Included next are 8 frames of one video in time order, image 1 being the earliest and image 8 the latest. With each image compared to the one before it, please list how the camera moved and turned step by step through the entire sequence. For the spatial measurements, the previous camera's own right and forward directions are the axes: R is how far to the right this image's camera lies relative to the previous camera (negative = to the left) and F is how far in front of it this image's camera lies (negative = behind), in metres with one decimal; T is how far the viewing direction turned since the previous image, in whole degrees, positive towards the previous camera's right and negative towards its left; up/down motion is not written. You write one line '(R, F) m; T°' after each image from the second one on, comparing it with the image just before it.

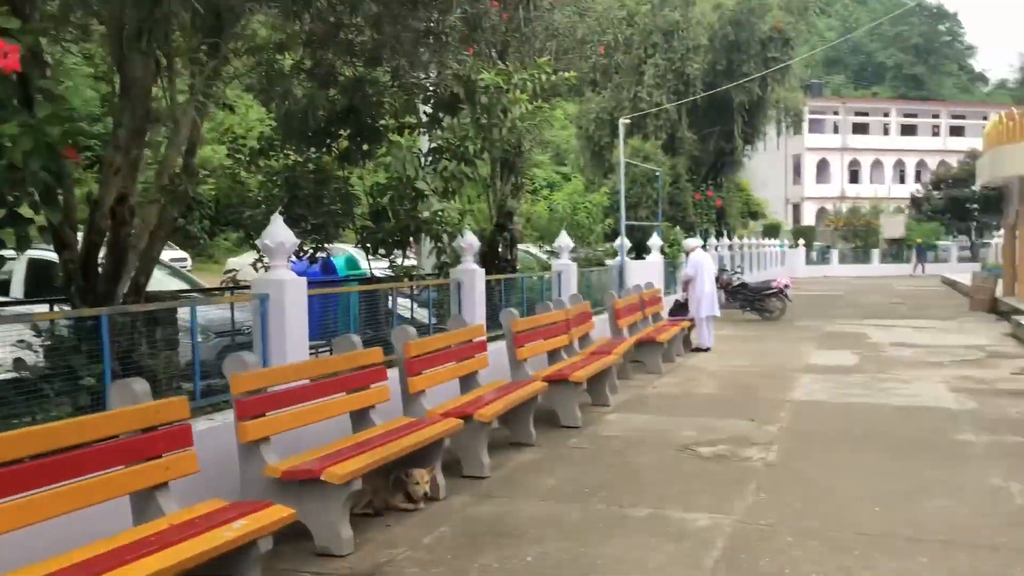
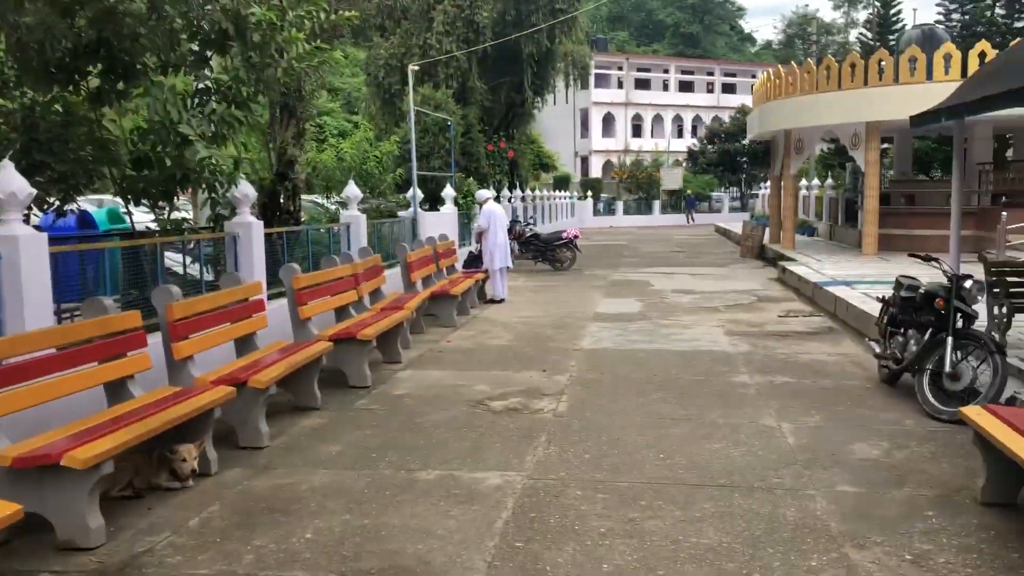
(+0.1, +0.3) m; +13°
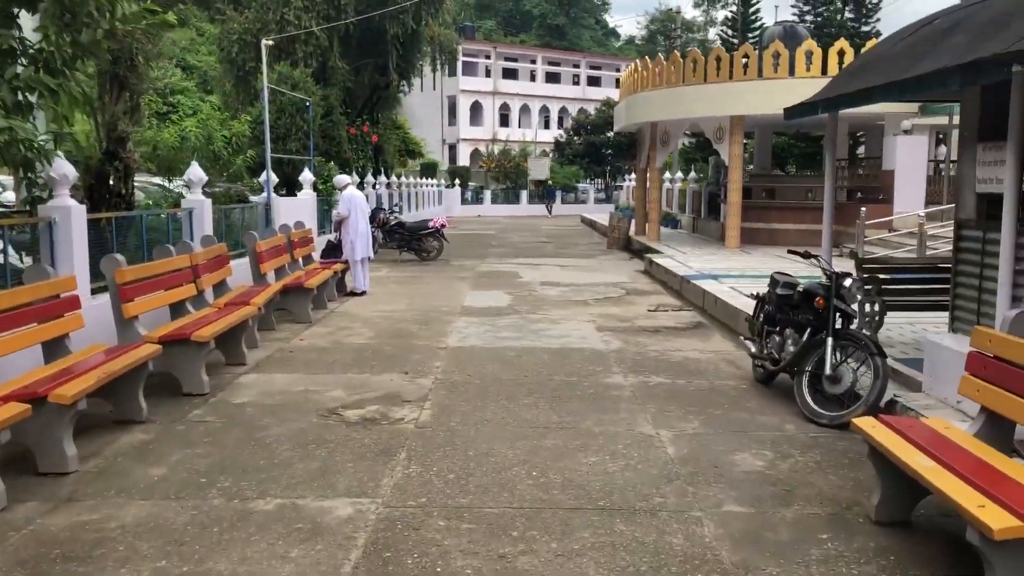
(+0.1, +0.6) m; +8°
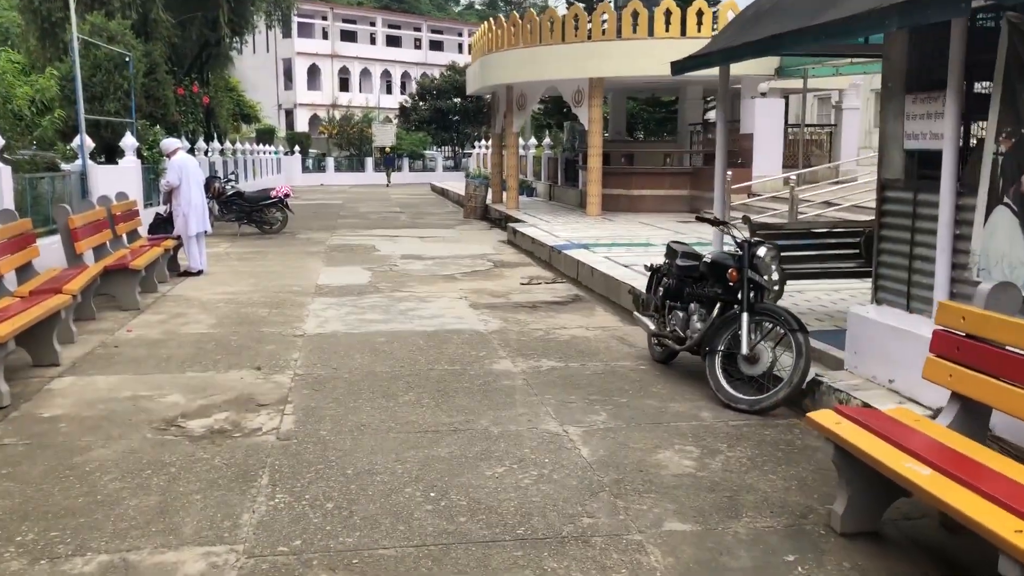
(-0.2, +0.8) m; +10°
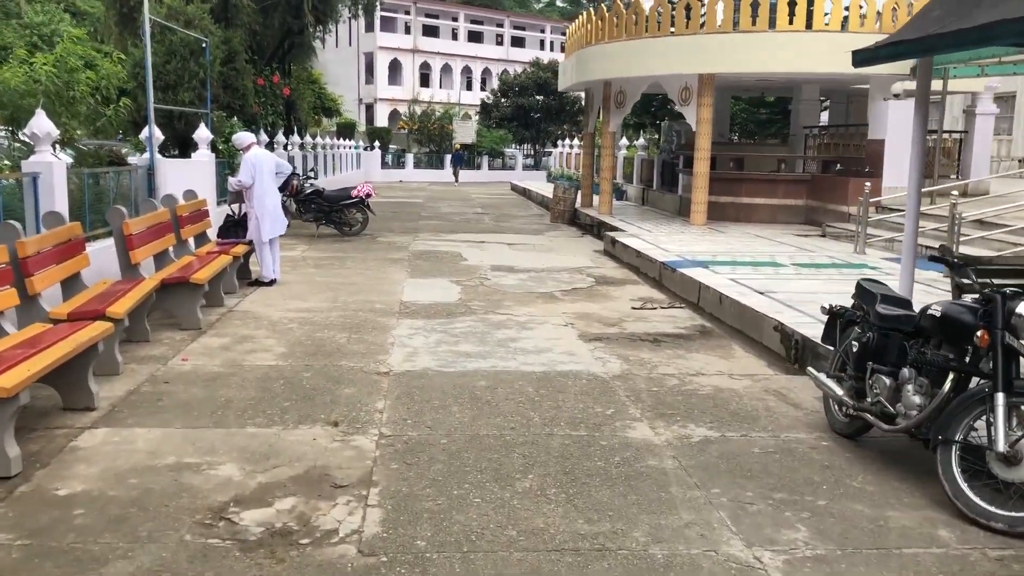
(-0.4, +1.2) m; -4°
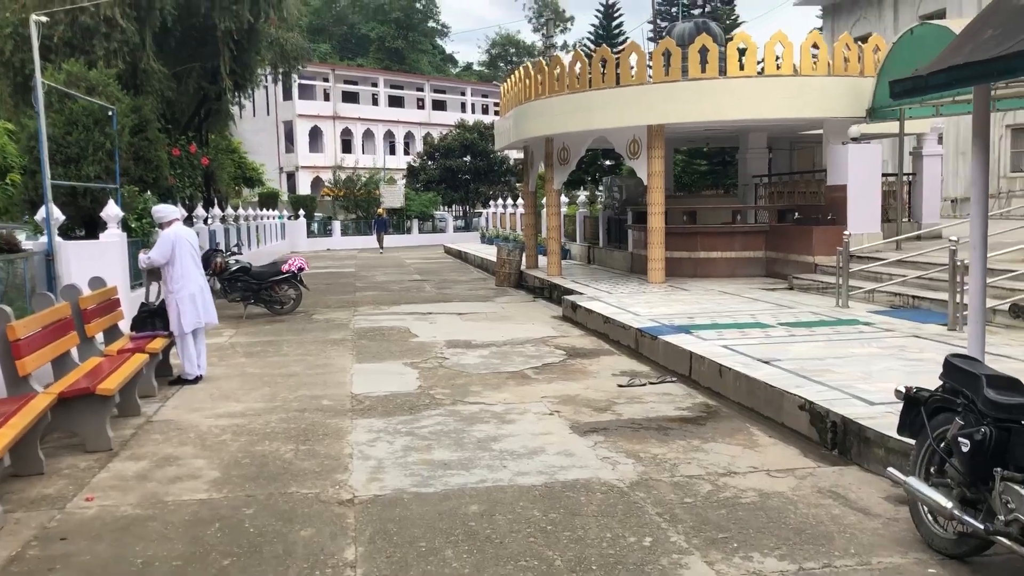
(-0.3, +1.1) m; +5°
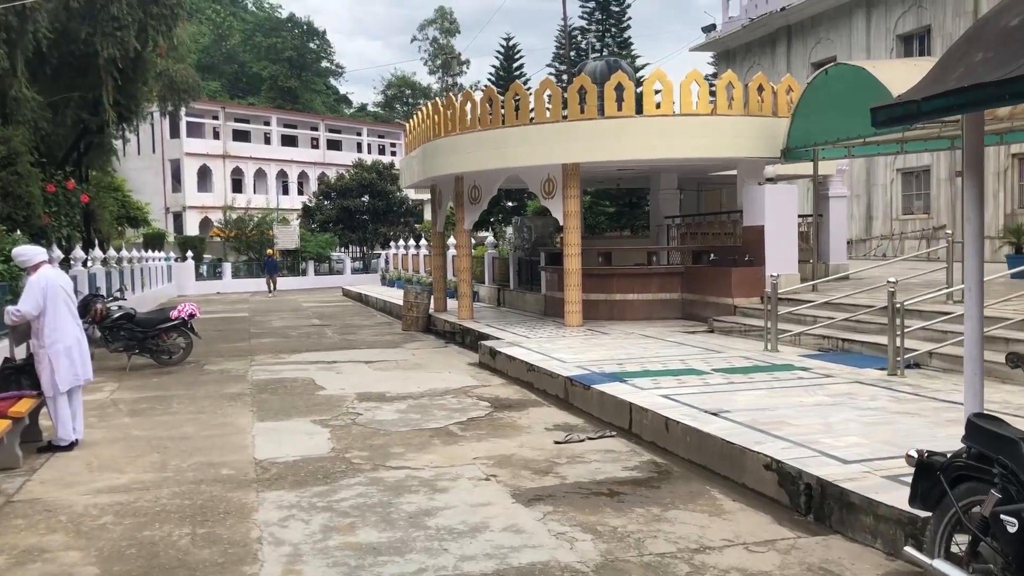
(-0.2, +0.7) m; +7°
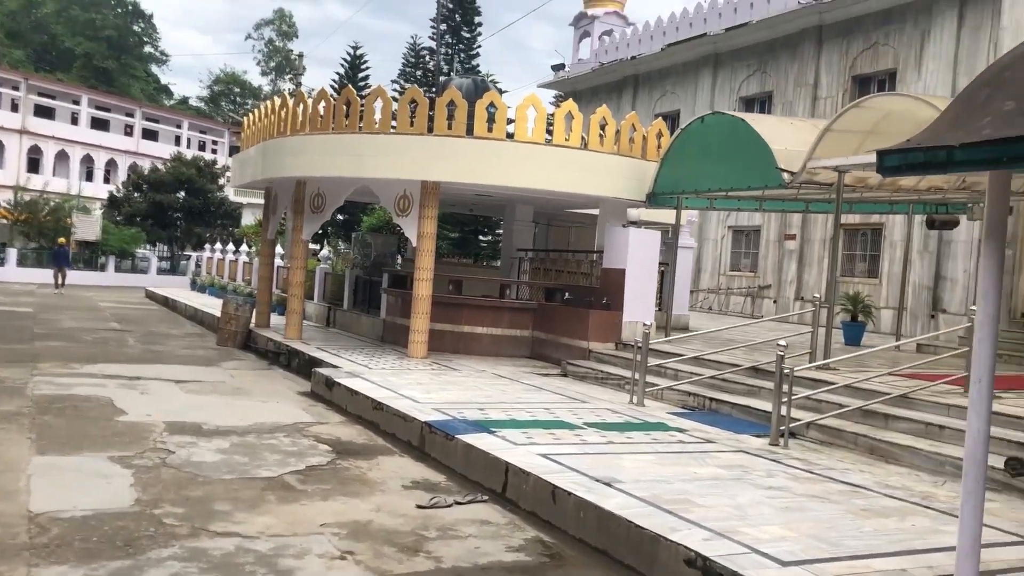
(-0.4, +1.1) m; +11°
